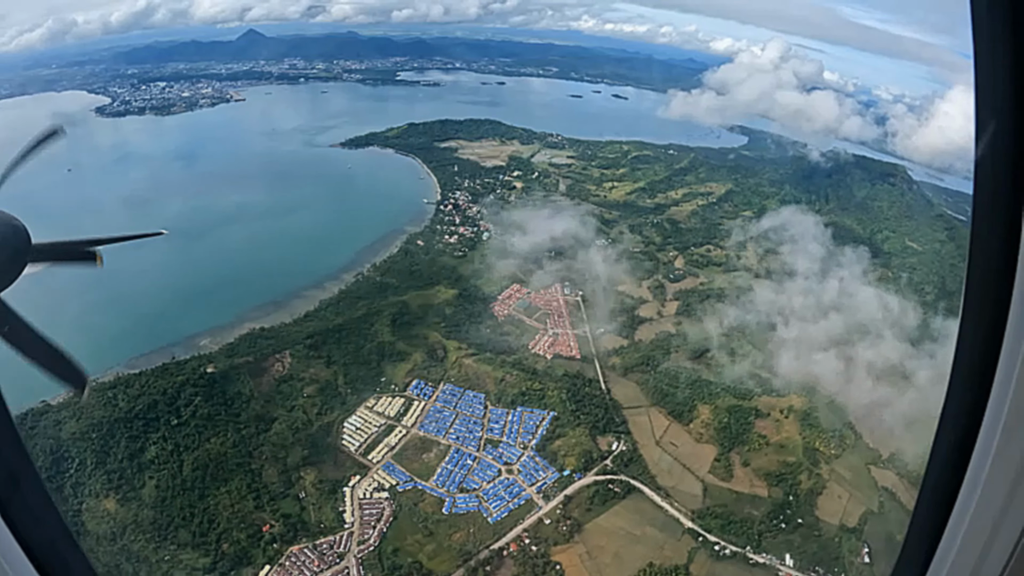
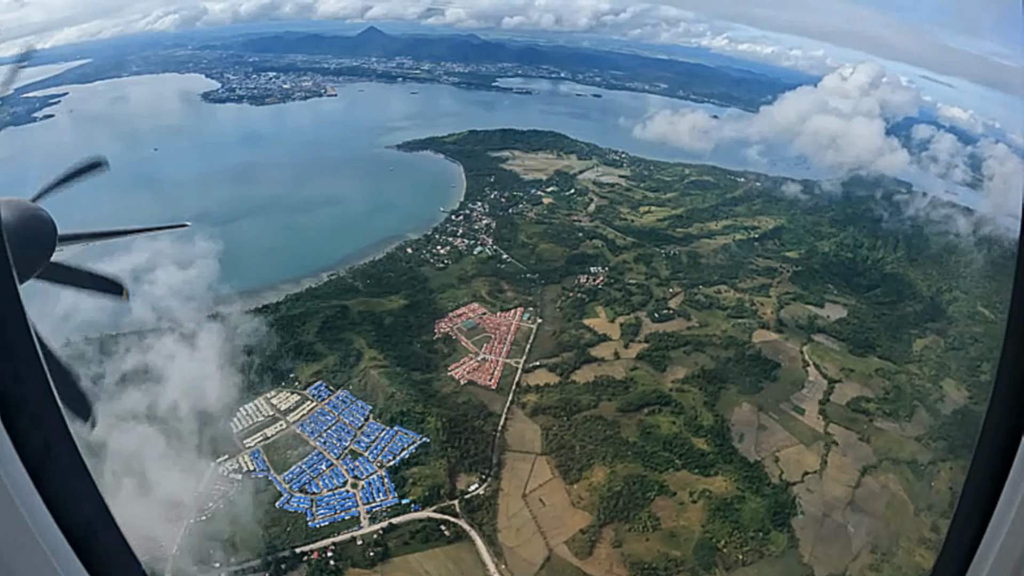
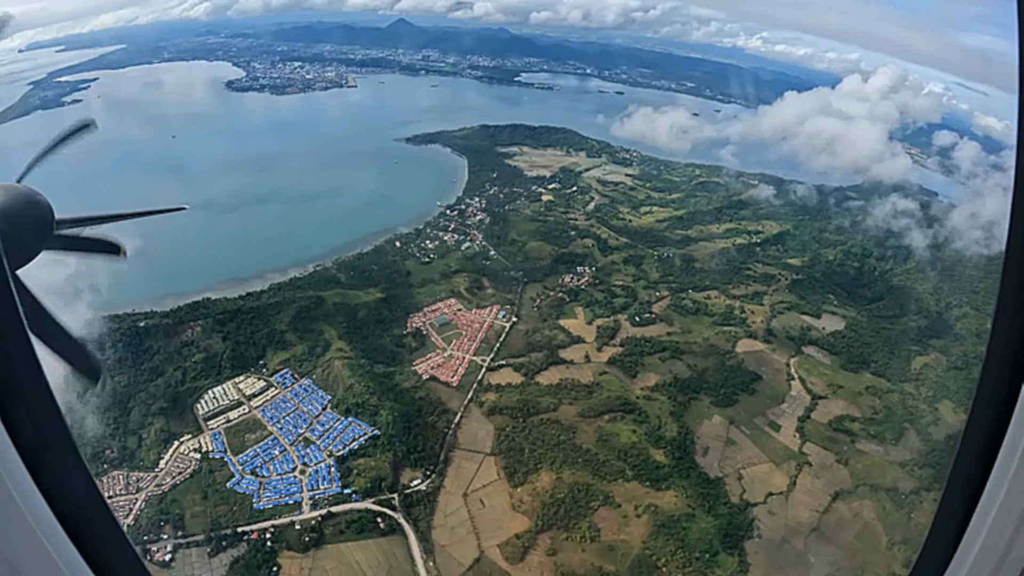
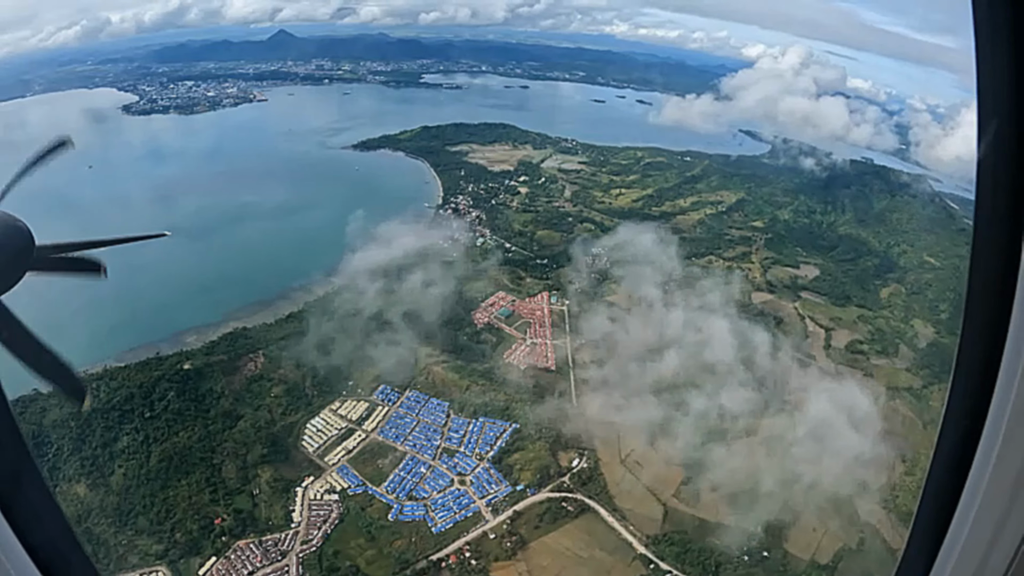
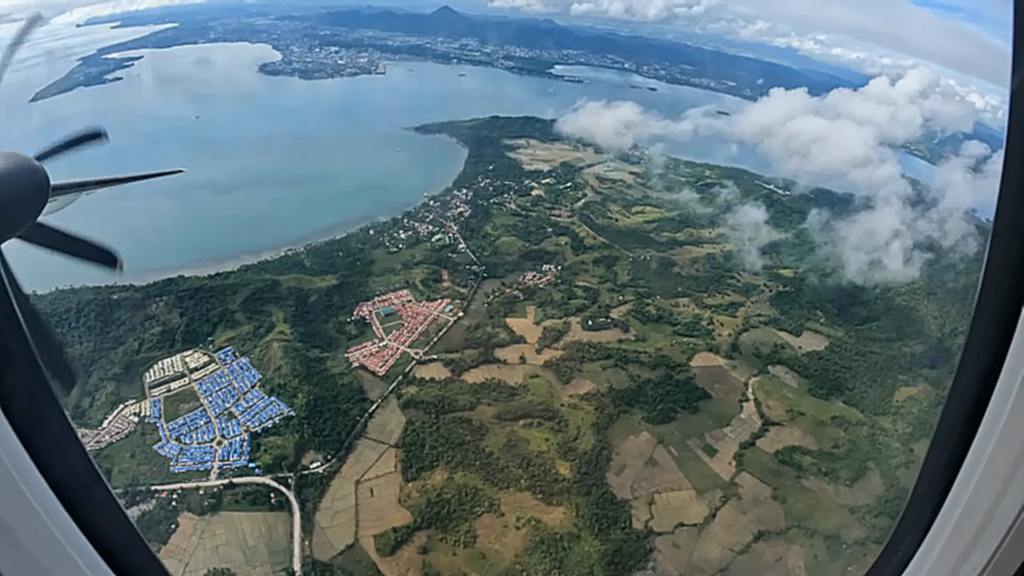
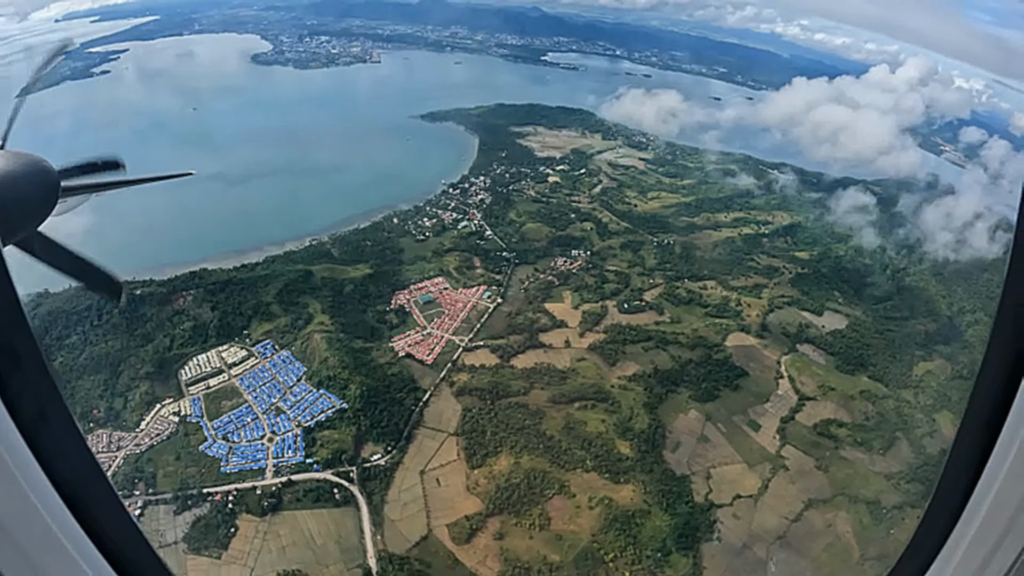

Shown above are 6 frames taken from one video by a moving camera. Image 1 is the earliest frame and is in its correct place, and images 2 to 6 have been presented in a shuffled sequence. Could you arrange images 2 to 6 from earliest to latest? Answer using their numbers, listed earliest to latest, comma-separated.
4, 2, 3, 6, 5
